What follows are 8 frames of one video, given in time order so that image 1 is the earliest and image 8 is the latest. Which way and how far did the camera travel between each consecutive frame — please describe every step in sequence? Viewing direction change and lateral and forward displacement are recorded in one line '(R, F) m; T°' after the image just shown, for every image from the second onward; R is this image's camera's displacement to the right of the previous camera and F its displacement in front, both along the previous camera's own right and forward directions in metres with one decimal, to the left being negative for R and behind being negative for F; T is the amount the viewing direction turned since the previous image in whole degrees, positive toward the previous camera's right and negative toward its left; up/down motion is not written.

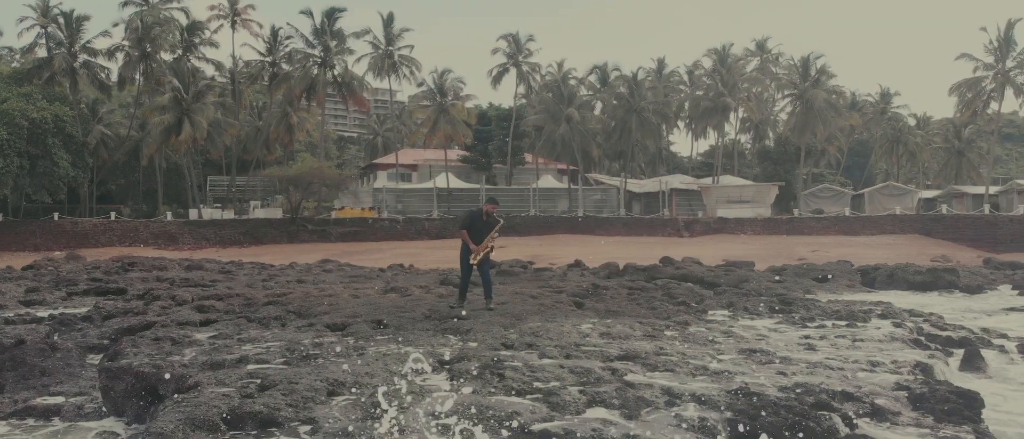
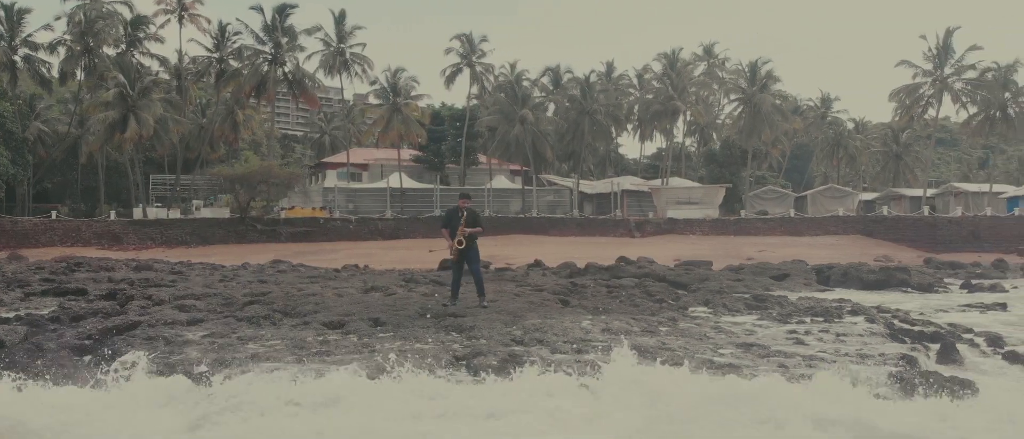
(-0.7, -0.1) m; +4°
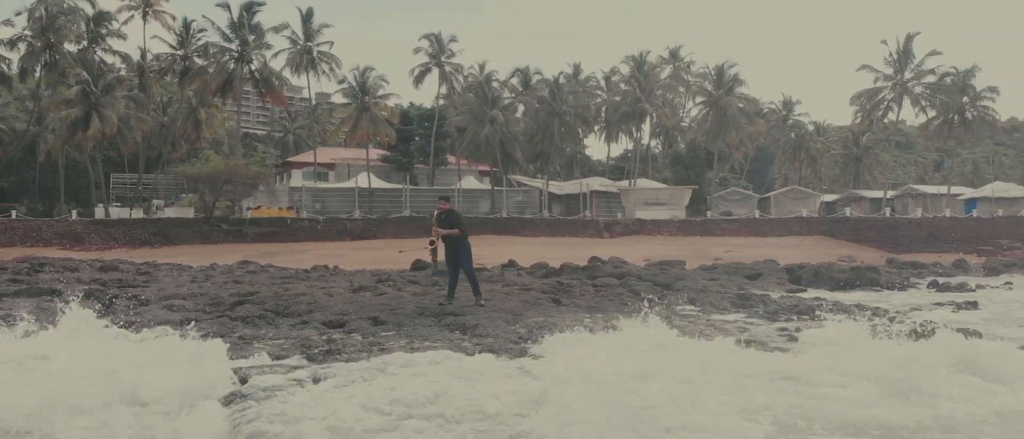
(-0.5, 0.0) m; +3°
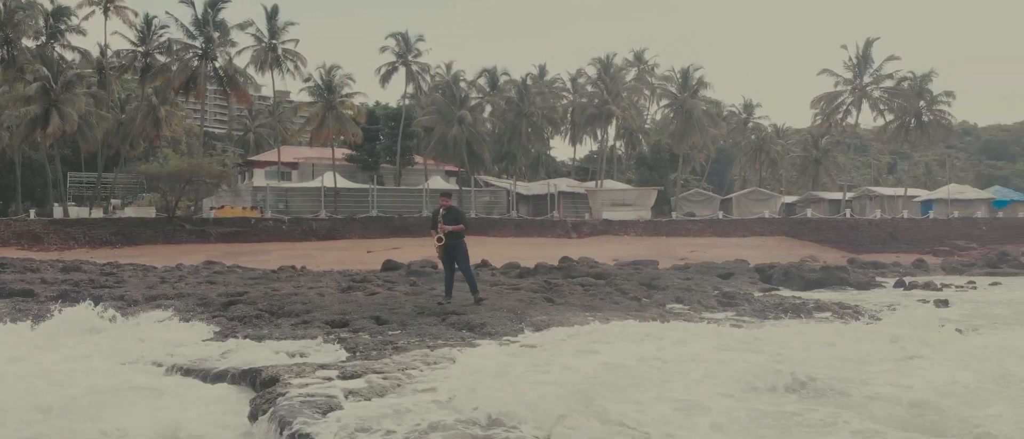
(-0.5, 0.0) m; +3°
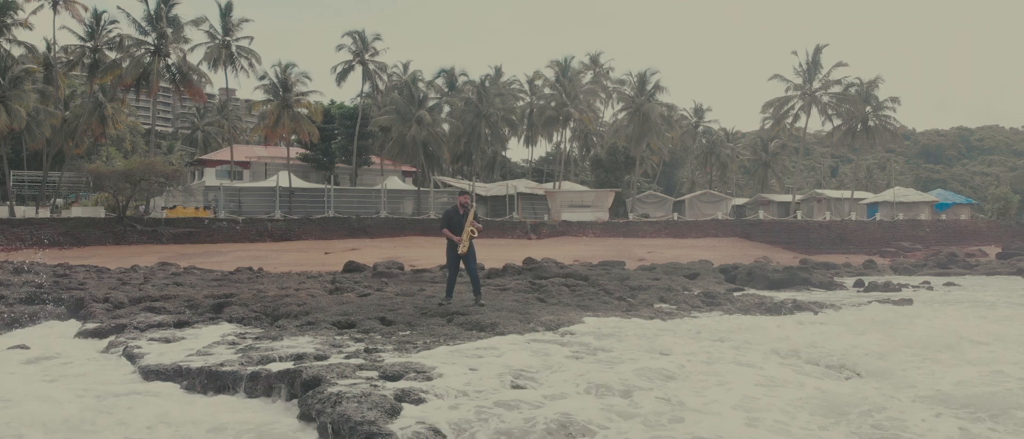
(-0.7, -0.1) m; +4°
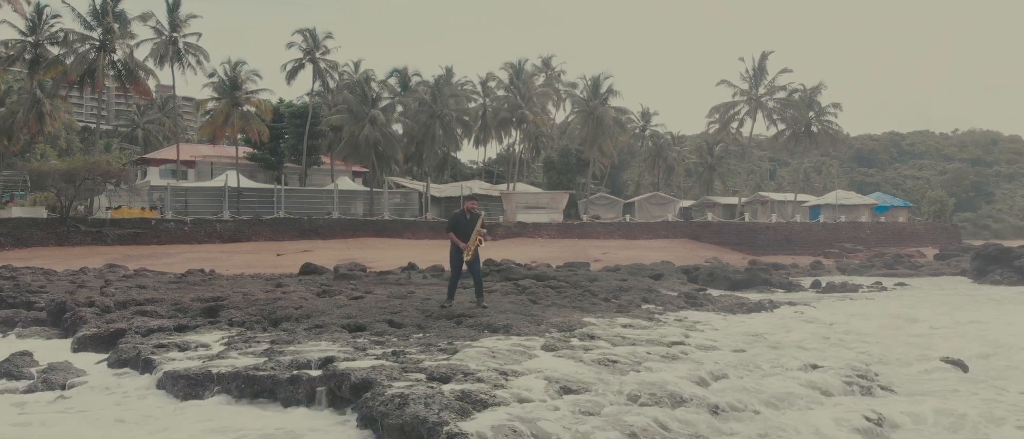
(-0.8, -0.1) m; +5°
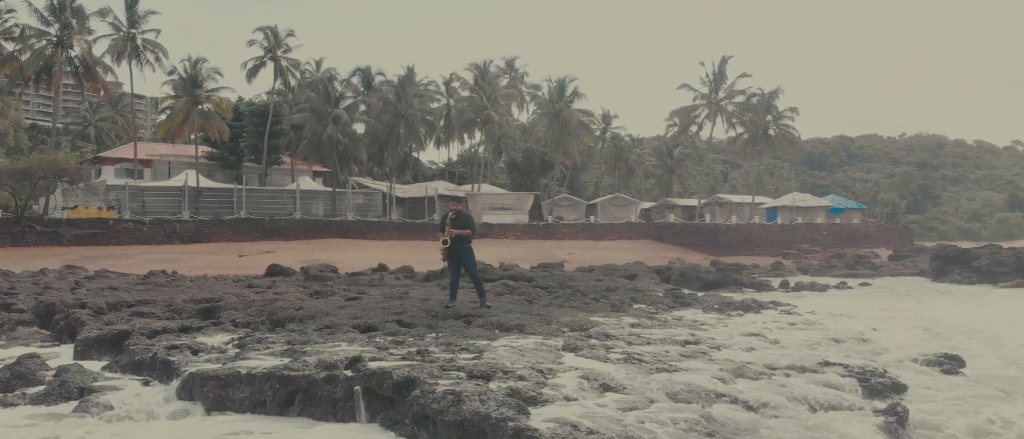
(-0.7, 0.0) m; +4°
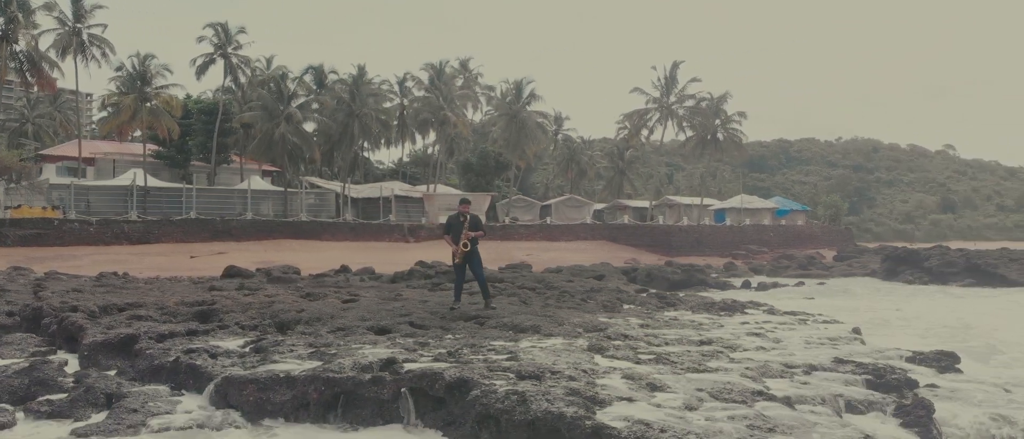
(-0.9, 0.0) m; +4°
